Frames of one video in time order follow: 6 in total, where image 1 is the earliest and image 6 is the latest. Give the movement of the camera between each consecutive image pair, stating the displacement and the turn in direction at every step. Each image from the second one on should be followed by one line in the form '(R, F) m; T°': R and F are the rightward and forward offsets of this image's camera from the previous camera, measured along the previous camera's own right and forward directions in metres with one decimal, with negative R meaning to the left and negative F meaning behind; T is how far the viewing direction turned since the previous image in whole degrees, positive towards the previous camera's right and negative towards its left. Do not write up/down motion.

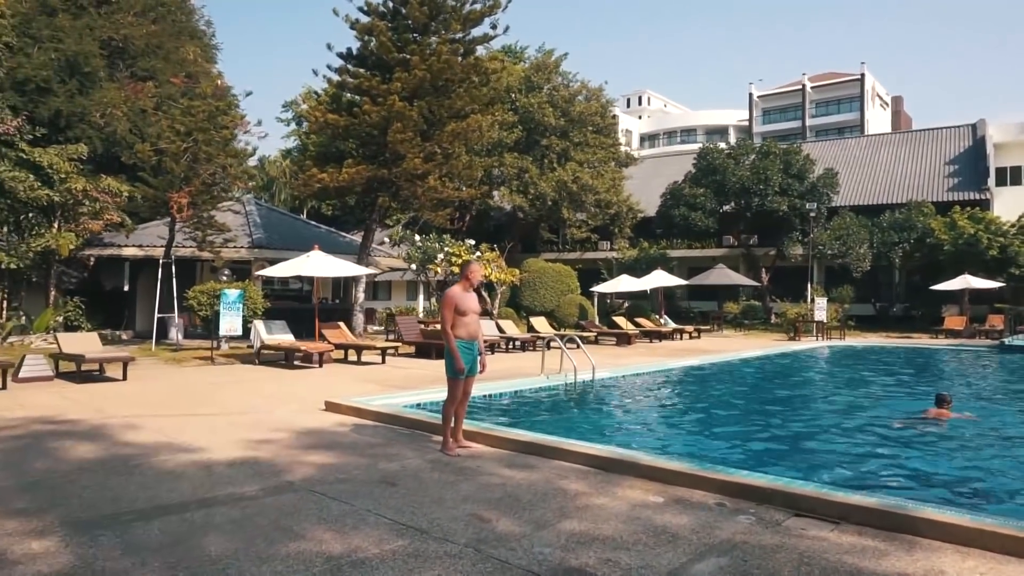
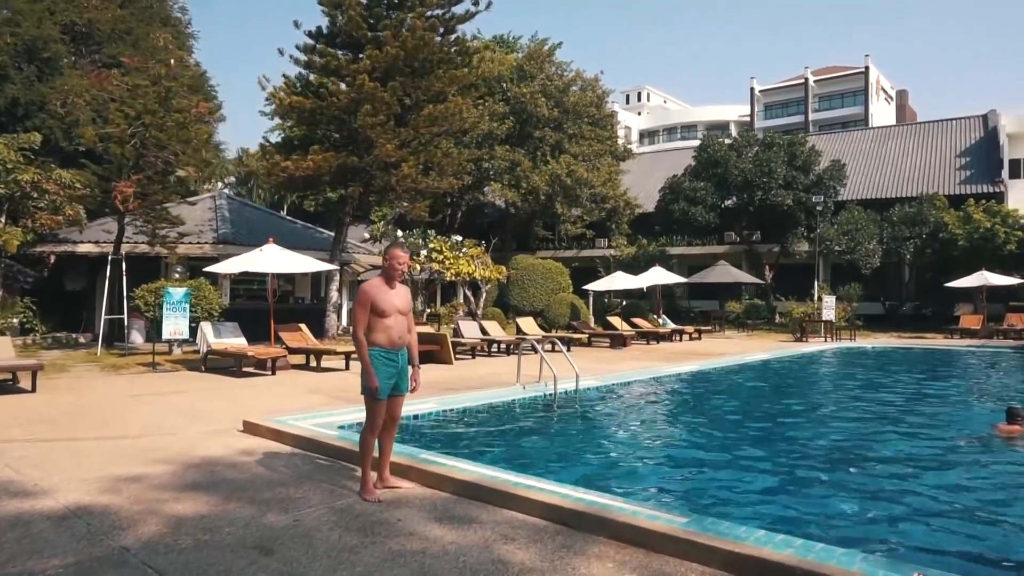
(+0.4, +1.7) m; 0°
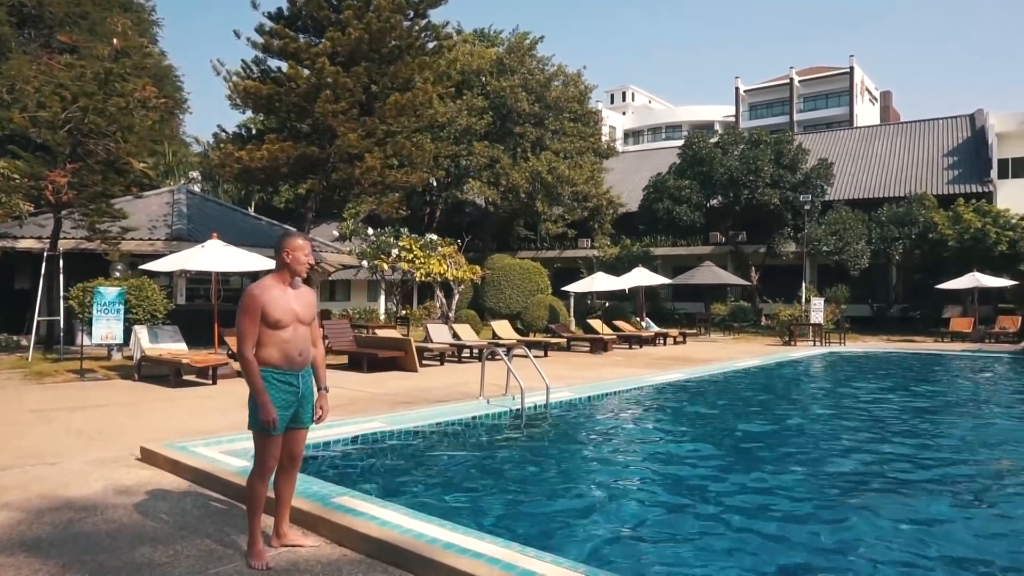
(+0.3, +1.2) m; +1°
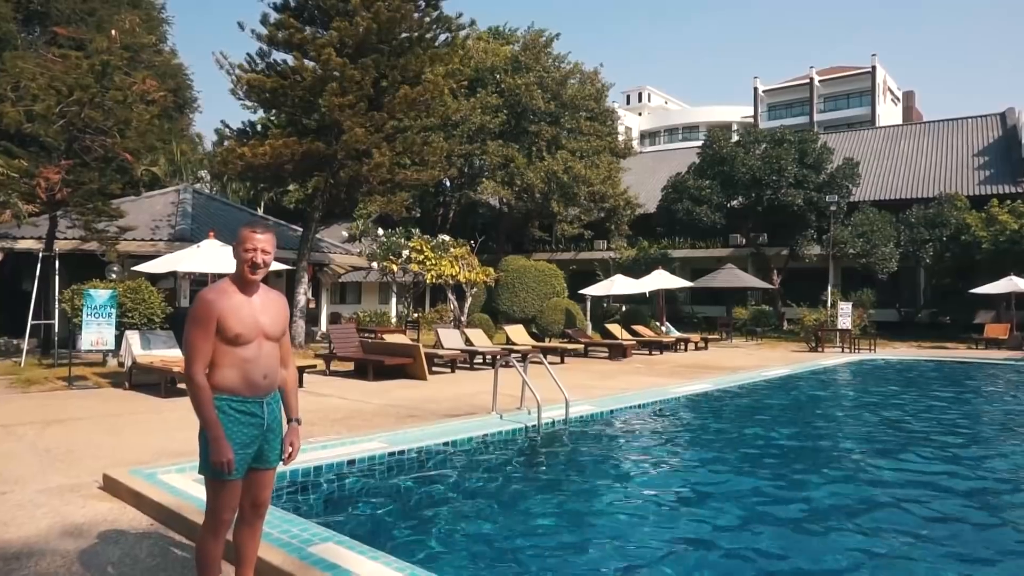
(0.0, +0.9) m; -1°
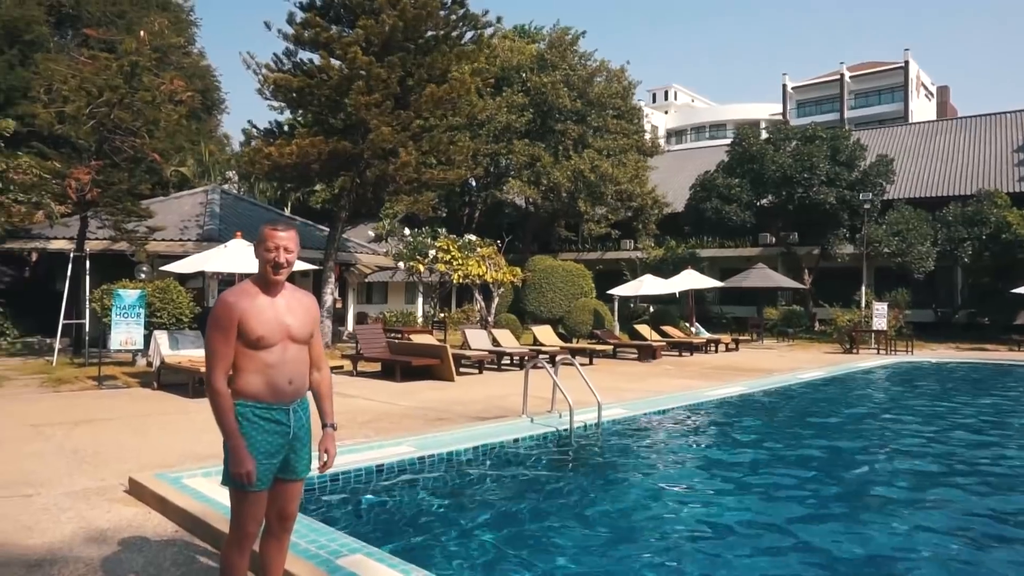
(-0.1, +0.2) m; -2°
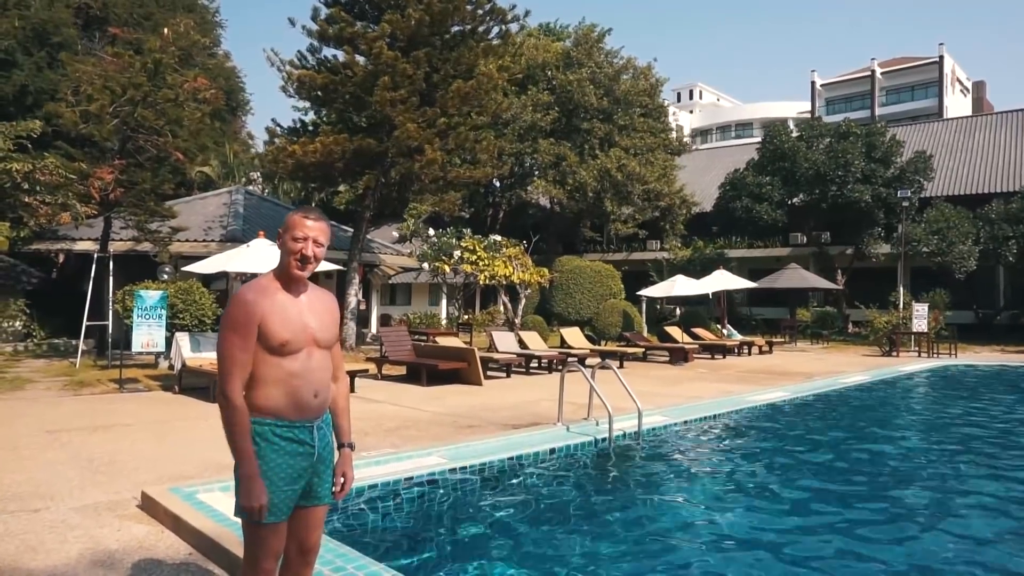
(-0.1, +0.4) m; -2°
